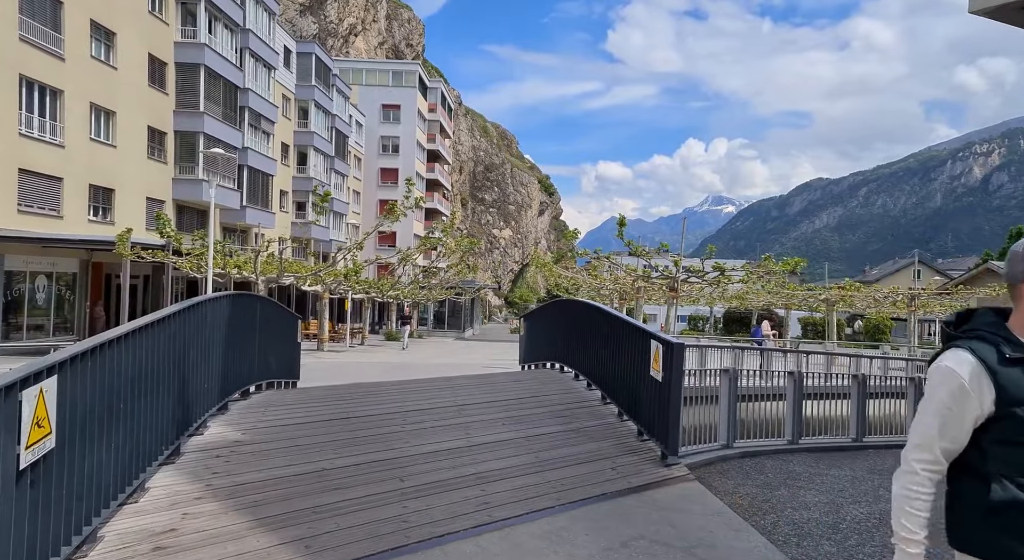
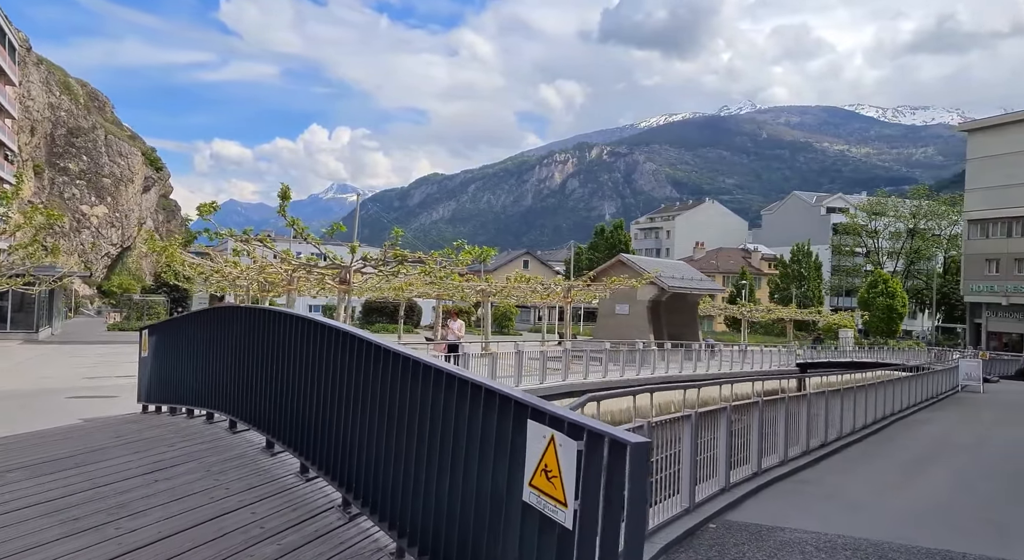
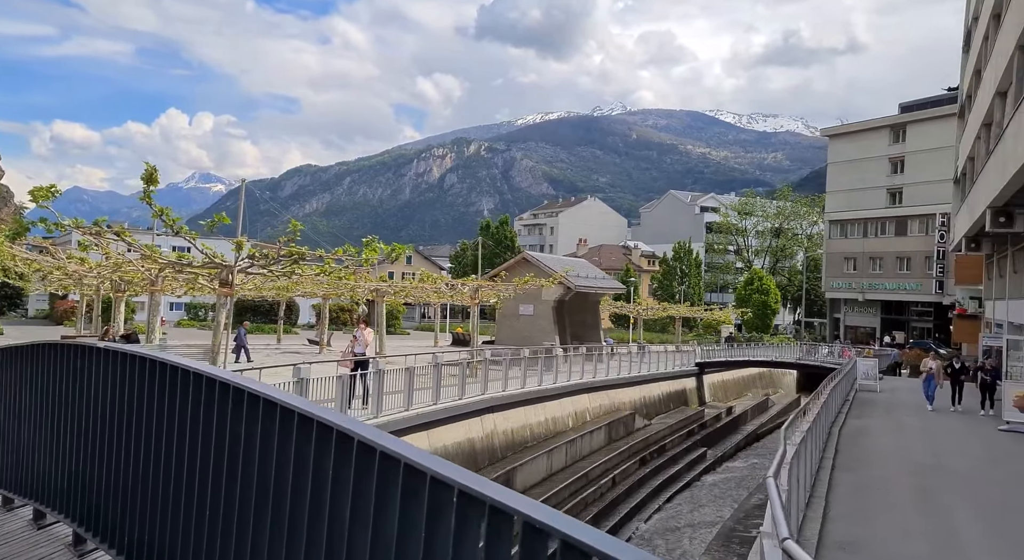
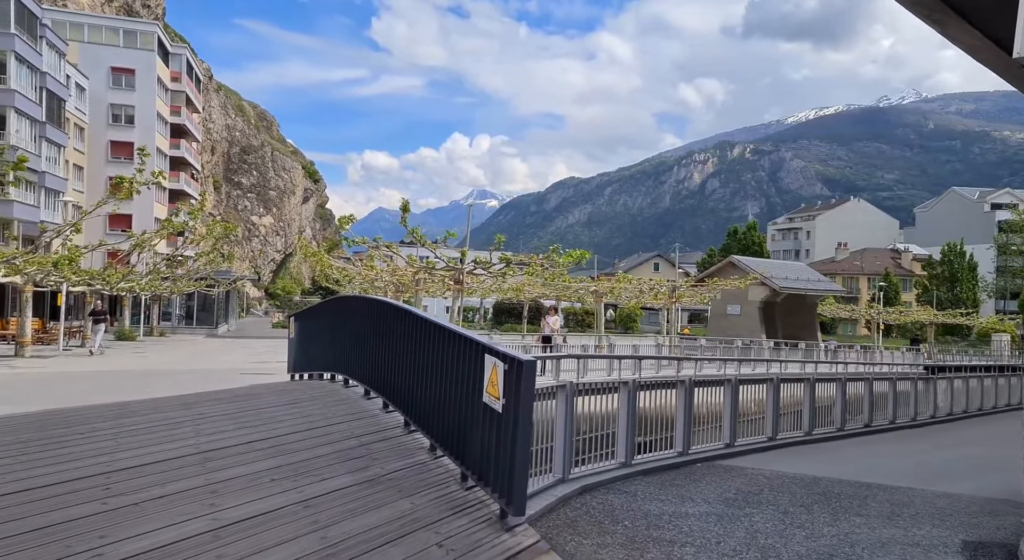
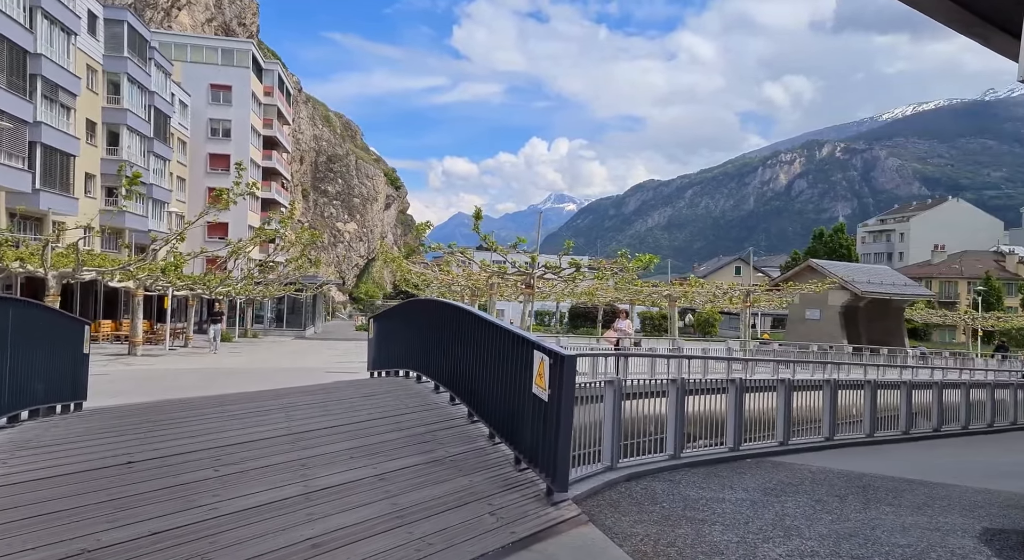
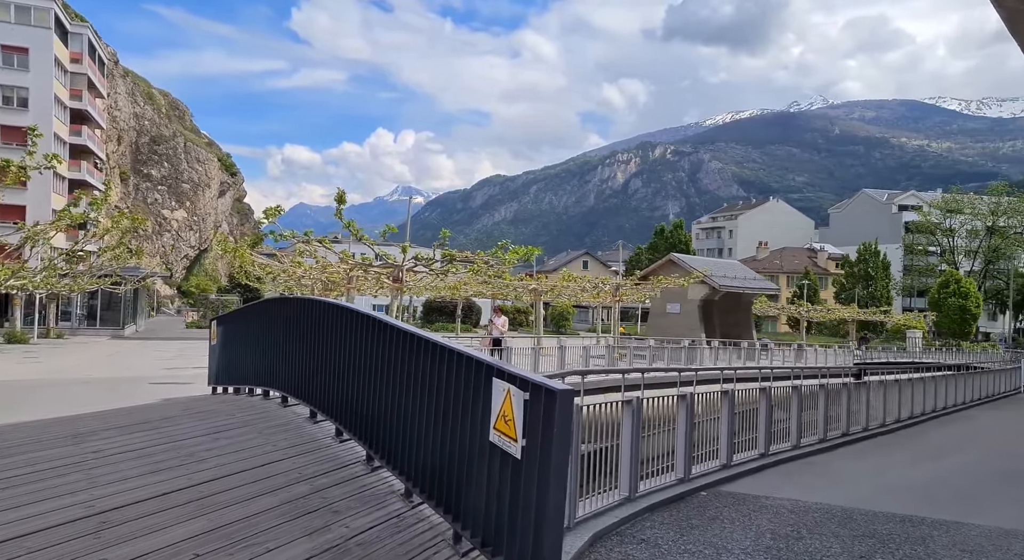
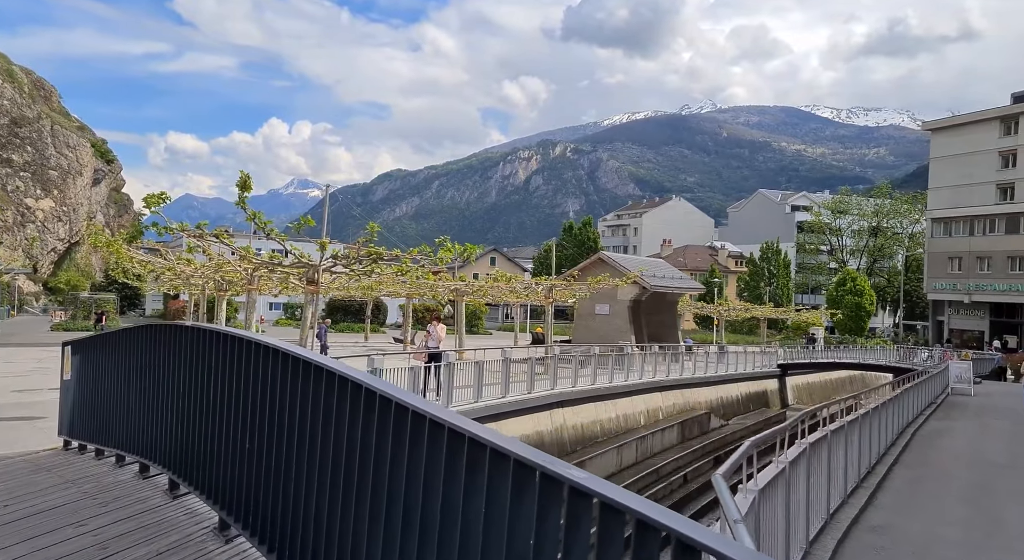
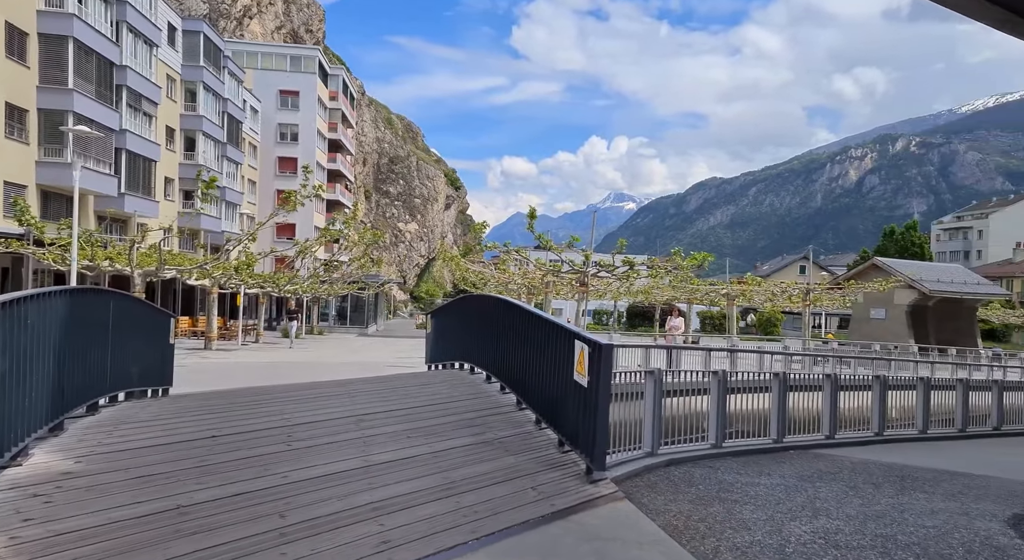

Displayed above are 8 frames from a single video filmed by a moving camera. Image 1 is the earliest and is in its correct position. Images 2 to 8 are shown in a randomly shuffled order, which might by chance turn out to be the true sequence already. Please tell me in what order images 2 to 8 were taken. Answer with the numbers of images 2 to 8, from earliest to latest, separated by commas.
8, 5, 4, 6, 2, 7, 3
